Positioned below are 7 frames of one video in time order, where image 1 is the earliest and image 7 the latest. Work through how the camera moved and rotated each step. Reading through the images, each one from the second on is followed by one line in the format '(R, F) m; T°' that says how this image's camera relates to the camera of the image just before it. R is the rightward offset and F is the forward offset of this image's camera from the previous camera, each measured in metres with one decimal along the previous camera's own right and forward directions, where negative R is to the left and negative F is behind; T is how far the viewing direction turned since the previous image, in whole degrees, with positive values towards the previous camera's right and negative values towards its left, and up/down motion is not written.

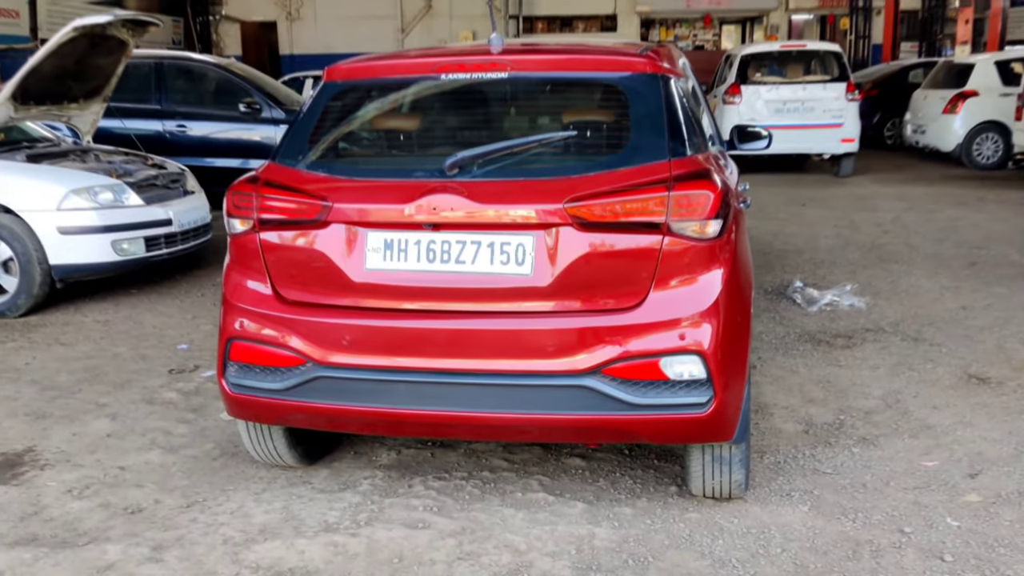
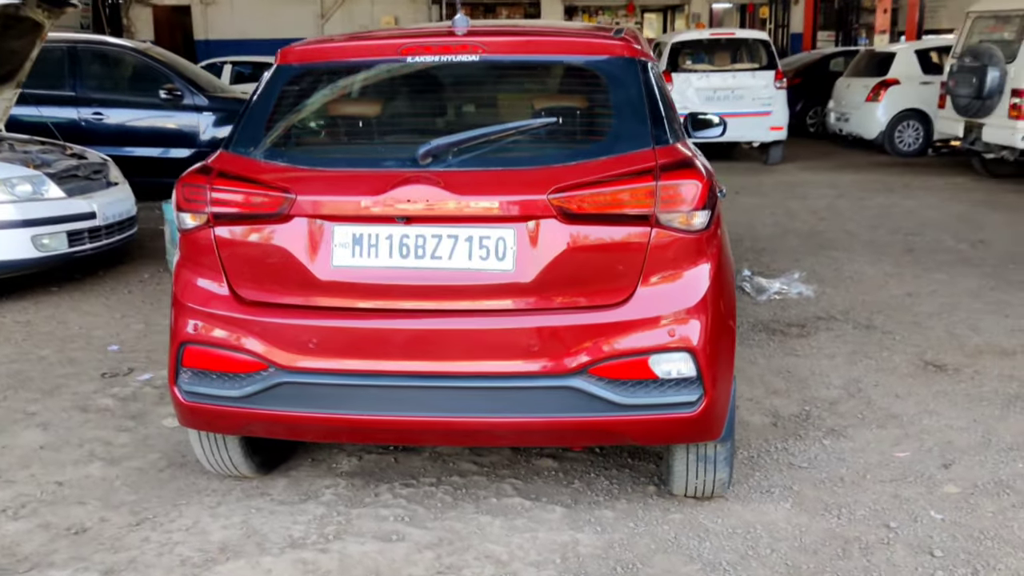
(-0.2, +0.2) m; +5°
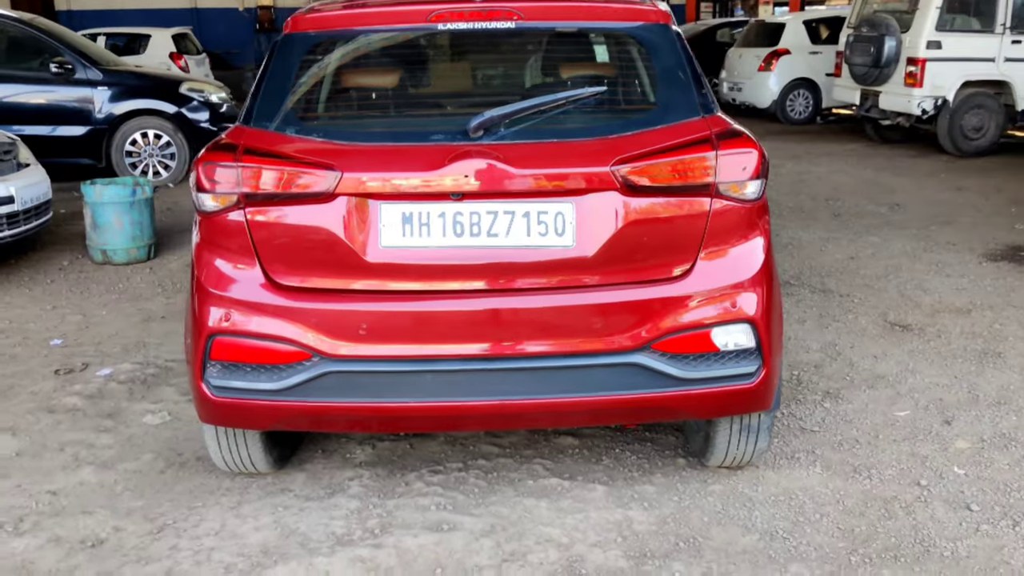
(-0.5, +0.1) m; +8°
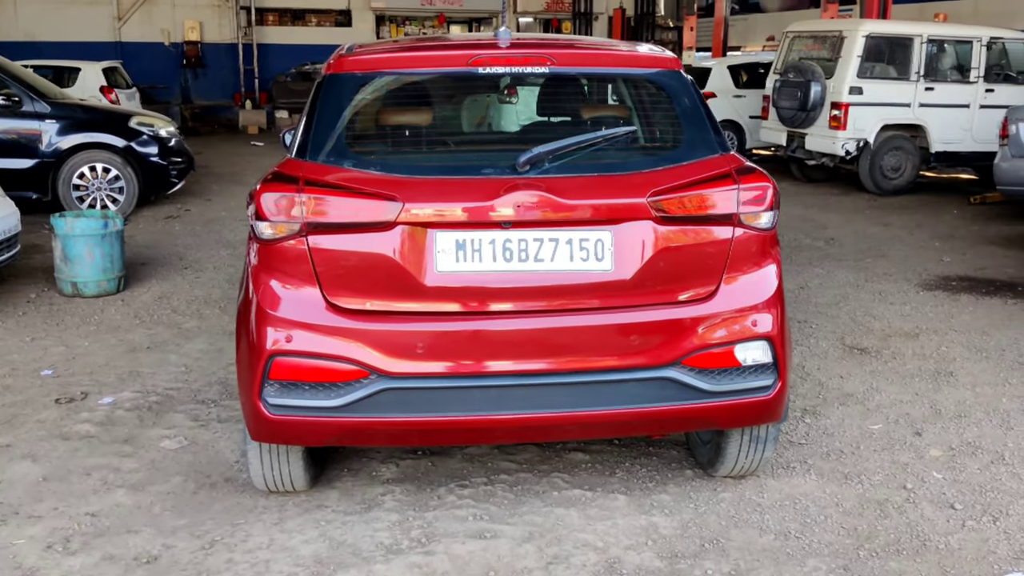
(-0.4, -0.2) m; +5°
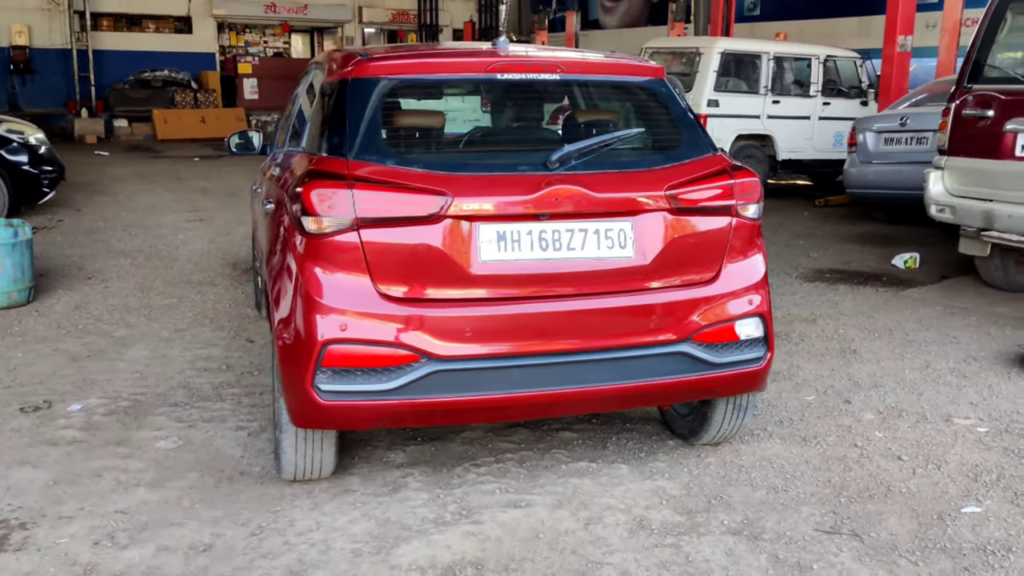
(-0.6, -0.2) m; +10°
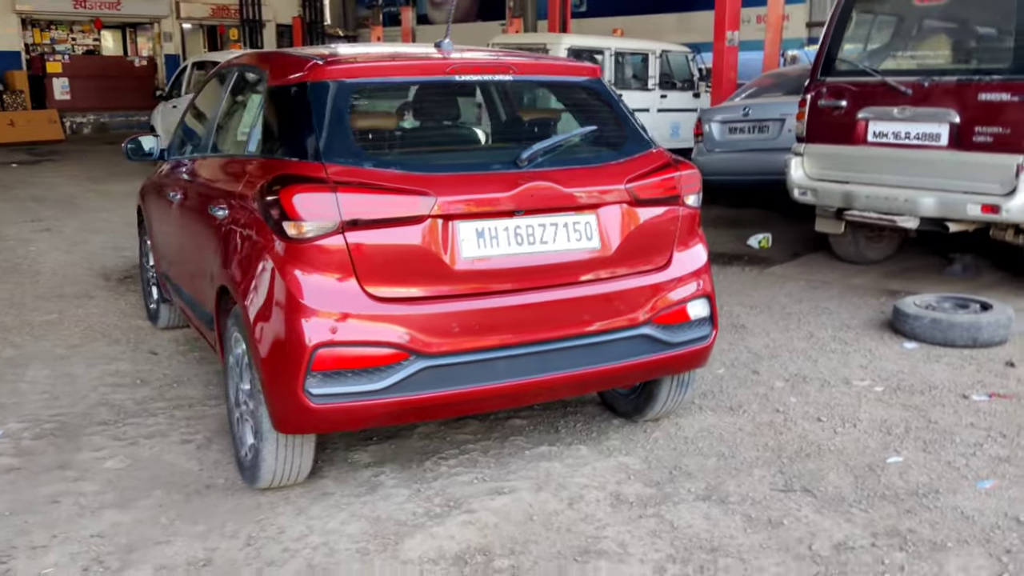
(-0.5, -0.1) m; +11°
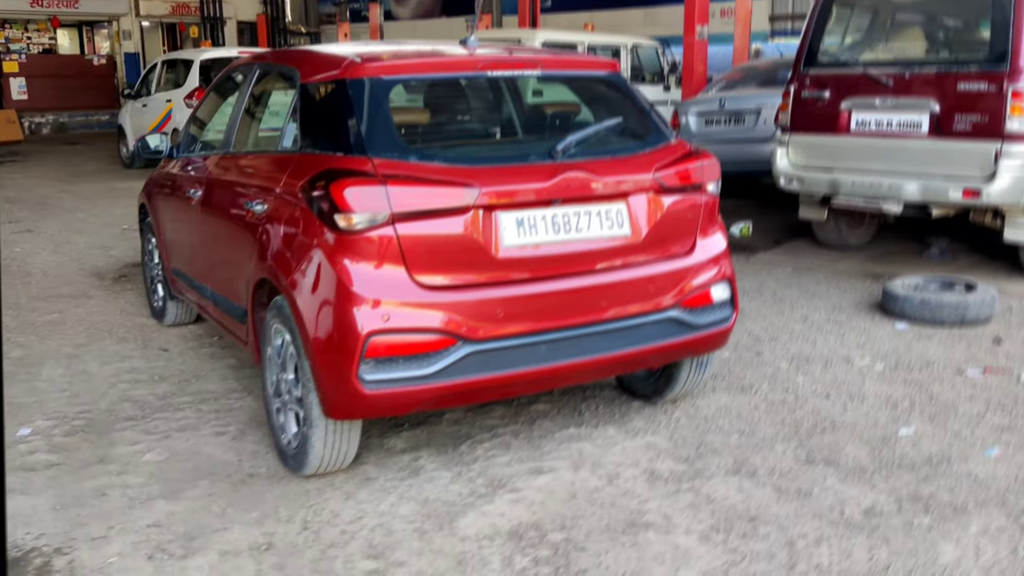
(-0.3, -0.1) m; +3°
